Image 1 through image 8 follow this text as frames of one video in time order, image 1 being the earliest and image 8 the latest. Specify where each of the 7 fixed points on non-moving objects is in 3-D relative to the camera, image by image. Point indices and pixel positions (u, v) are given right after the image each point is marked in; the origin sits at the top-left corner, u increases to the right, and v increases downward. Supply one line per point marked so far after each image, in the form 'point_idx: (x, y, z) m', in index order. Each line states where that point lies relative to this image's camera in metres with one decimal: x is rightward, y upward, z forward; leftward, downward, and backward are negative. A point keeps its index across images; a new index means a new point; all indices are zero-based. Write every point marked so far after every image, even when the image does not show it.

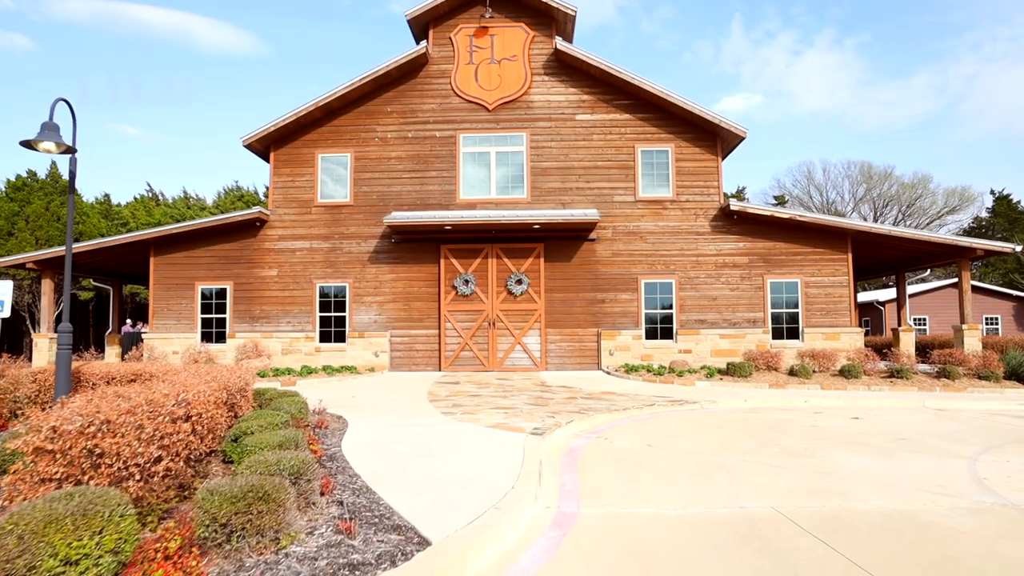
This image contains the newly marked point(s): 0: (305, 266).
0: (-3.1, +0.3, +15.5) m
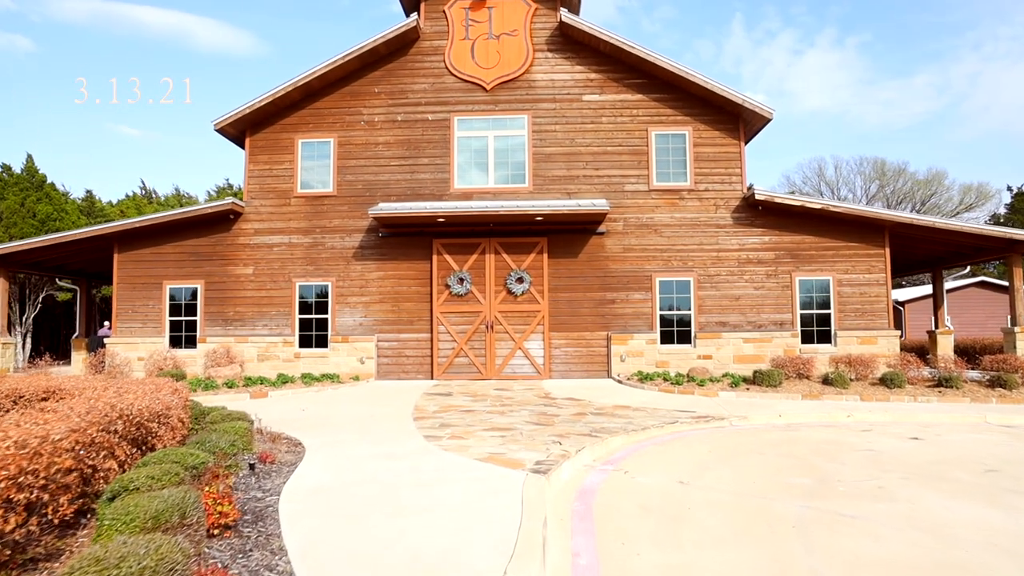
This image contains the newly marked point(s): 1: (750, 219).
0: (-3.1, +0.3, +14.0) m
1: (+3.2, +0.9, +13.7) m
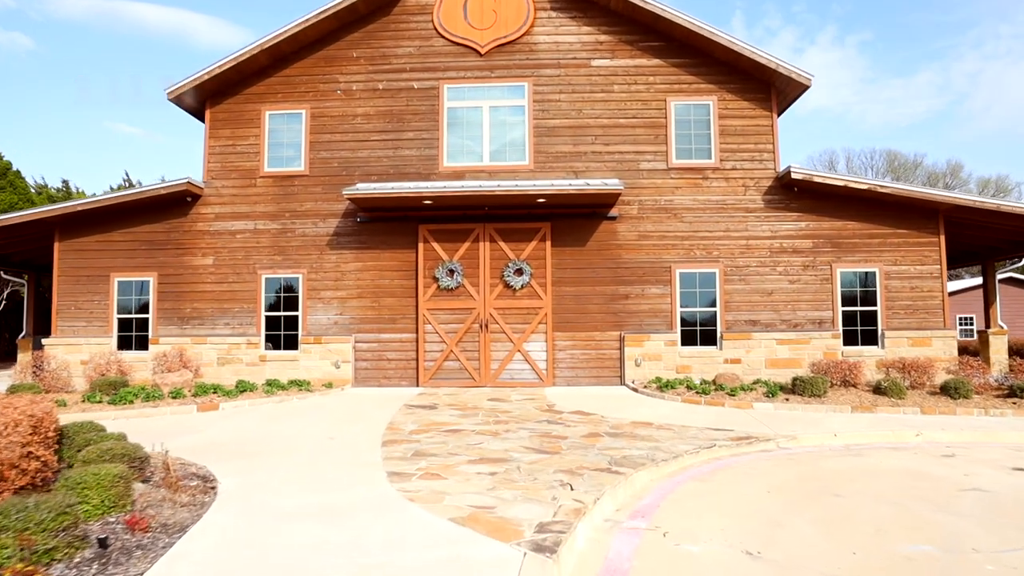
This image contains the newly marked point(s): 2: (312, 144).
0: (-3.2, +0.4, +12.2) m
1: (+3.2, +1.0, +11.9) m
2: (-2.4, +1.7, +12.3) m
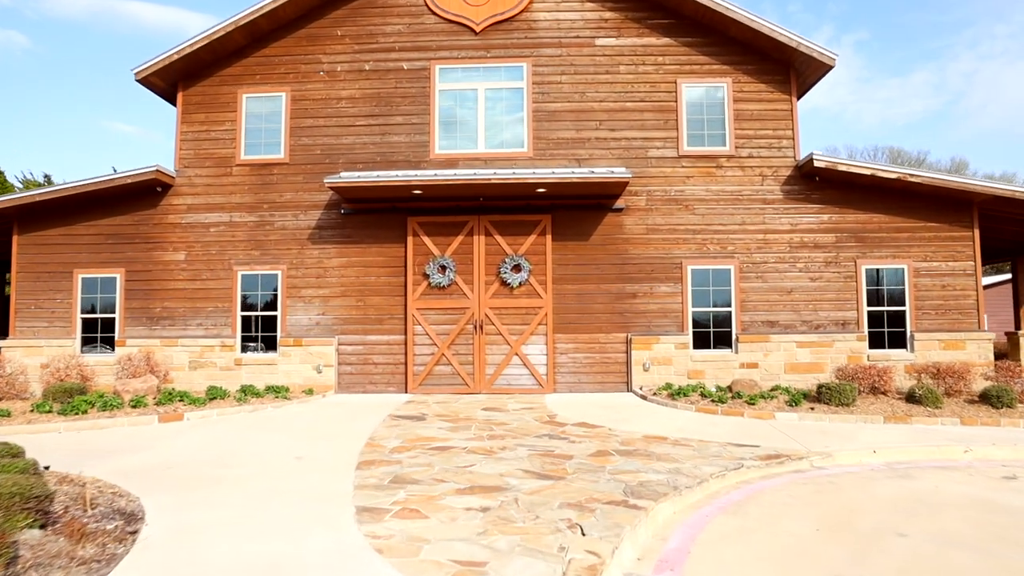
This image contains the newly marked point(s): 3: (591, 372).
0: (-3.2, +0.5, +11.3) m
1: (+3.1, +1.0, +11.0) m
2: (-2.5, +1.8, +11.4) m
3: (+0.8, -0.9, +10.8) m
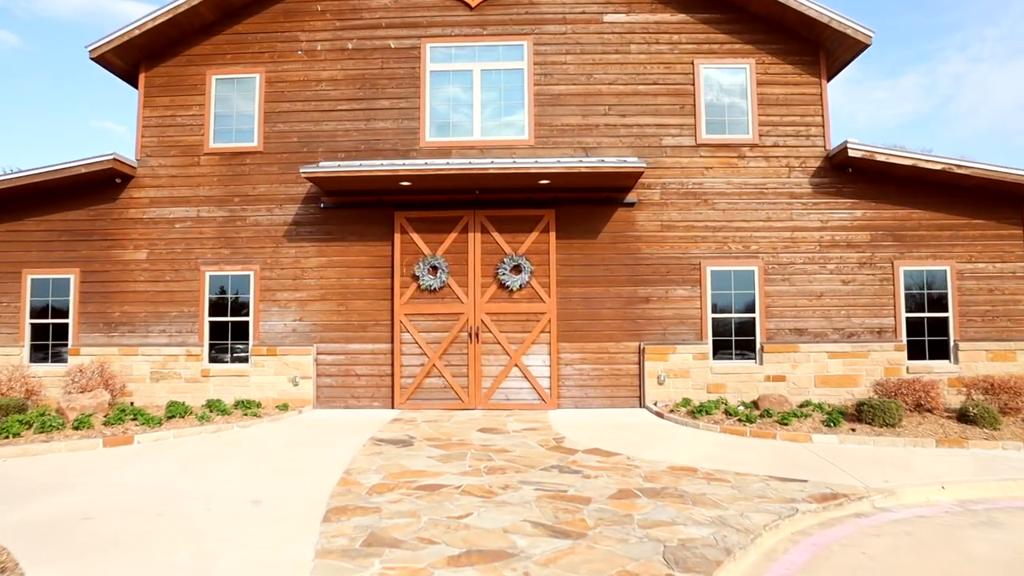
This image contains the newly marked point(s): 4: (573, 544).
0: (-3.2, +0.4, +10.1) m
1: (+3.1, +1.0, +9.9) m
2: (-2.5, +1.7, +10.2) m
3: (+0.8, -0.9, +9.7) m
4: (+0.2, -1.0, +4.1) m
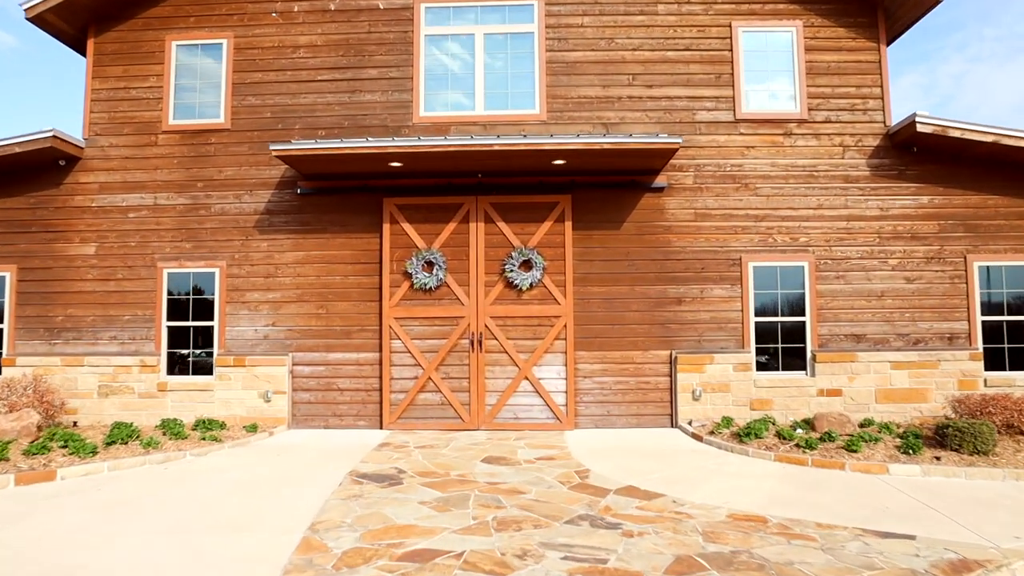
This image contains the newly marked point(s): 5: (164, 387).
0: (-3.1, +0.4, +8.7) m
1: (+3.2, +1.0, +8.5) m
2: (-2.4, +1.7, +8.8) m
3: (+0.9, -0.9, +8.3) m
4: (+0.3, -1.0, +2.6) m
5: (-2.9, -0.8, +8.4) m
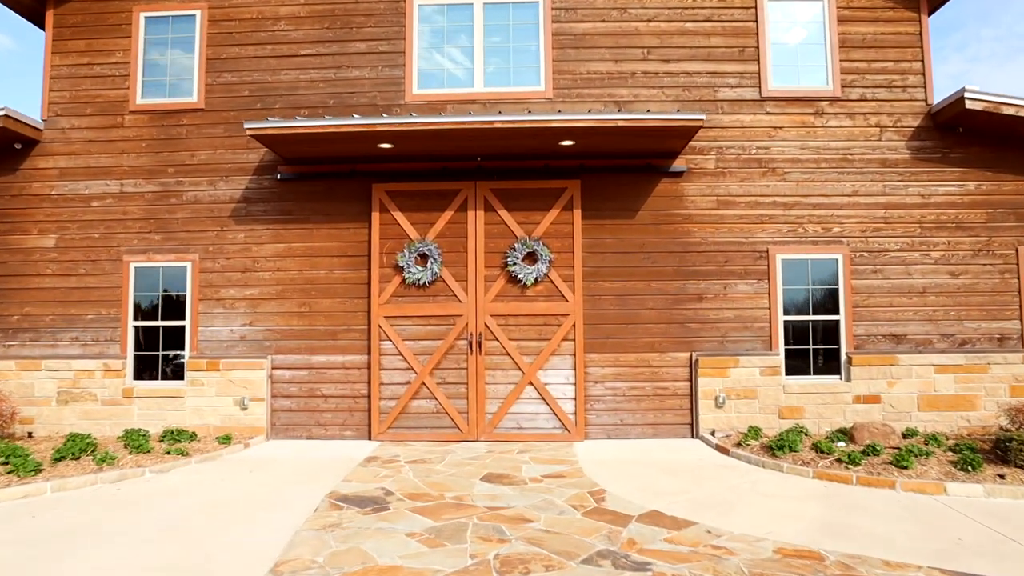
0: (-3.1, +0.5, +7.9) m
1: (+3.2, +1.0, +7.7) m
2: (-2.4, +1.8, +8.0) m
3: (+0.9, -0.9, +7.4) m
4: (+0.3, -1.0, +1.8) m
5: (-2.9, -0.8, +7.6) m
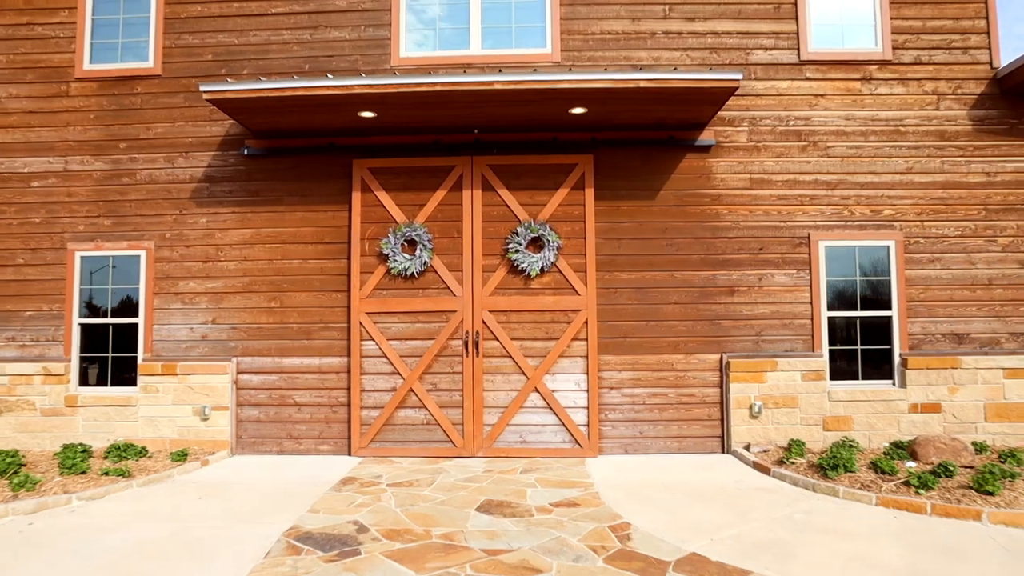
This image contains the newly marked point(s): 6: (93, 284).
0: (-3.1, +0.5, +6.9) m
1: (+3.2, +1.1, +6.7) m
2: (-2.4, +1.8, +7.0) m
3: (+0.9, -0.8, +6.4) m
4: (+0.4, -0.9, +0.8) m
5: (-2.8, -0.7, +6.6) m
6: (-2.8, 0.0, +6.9) m
